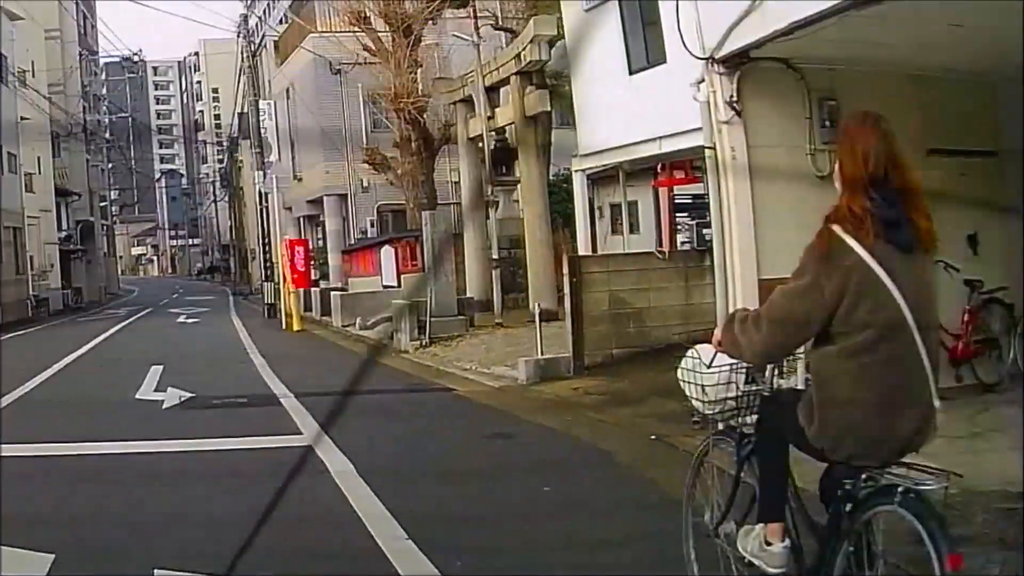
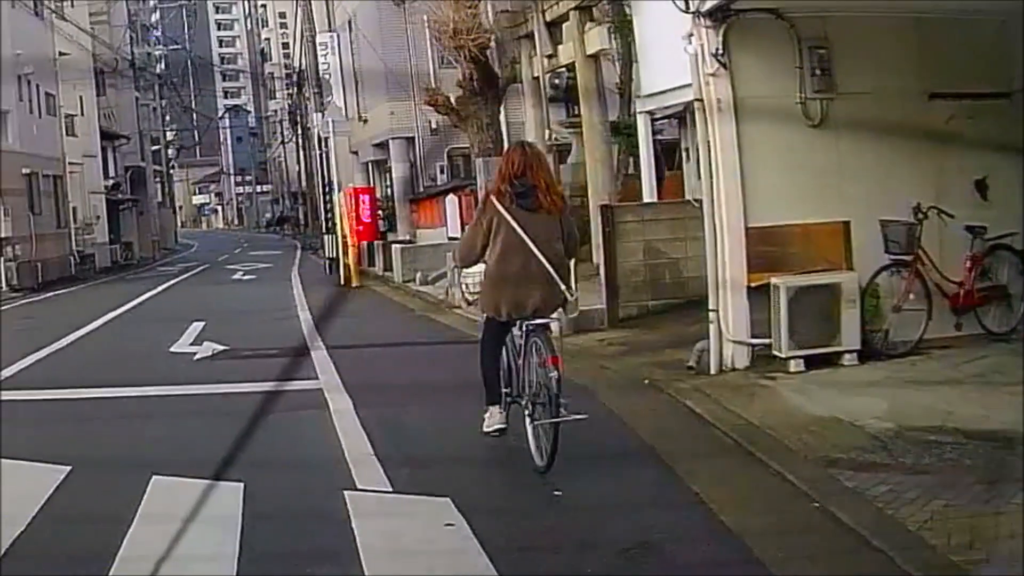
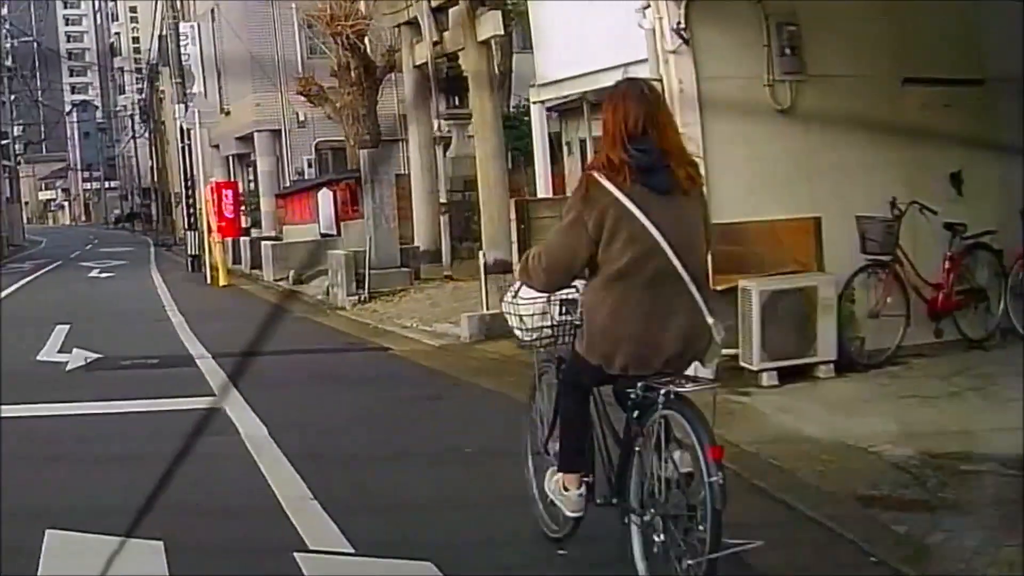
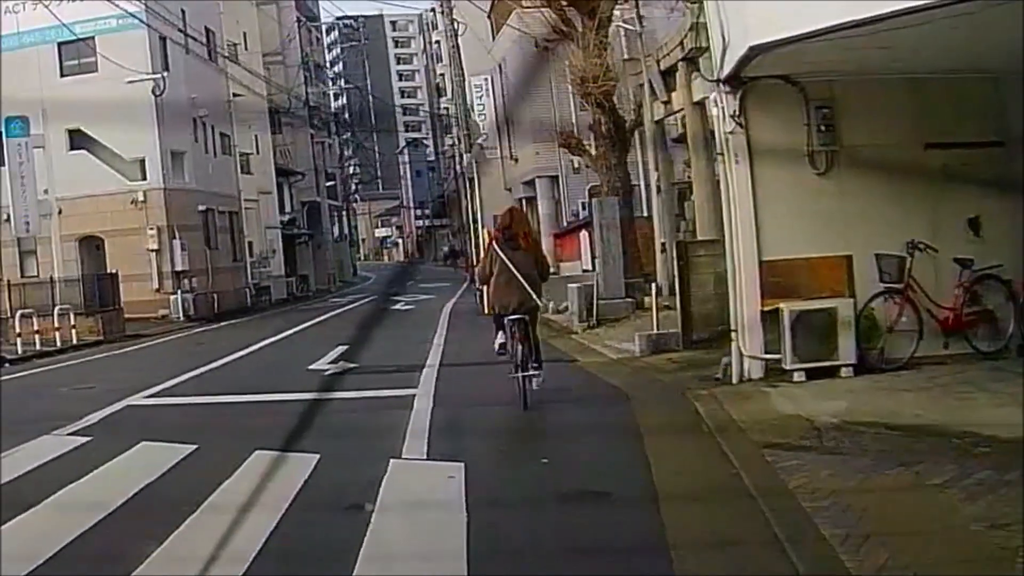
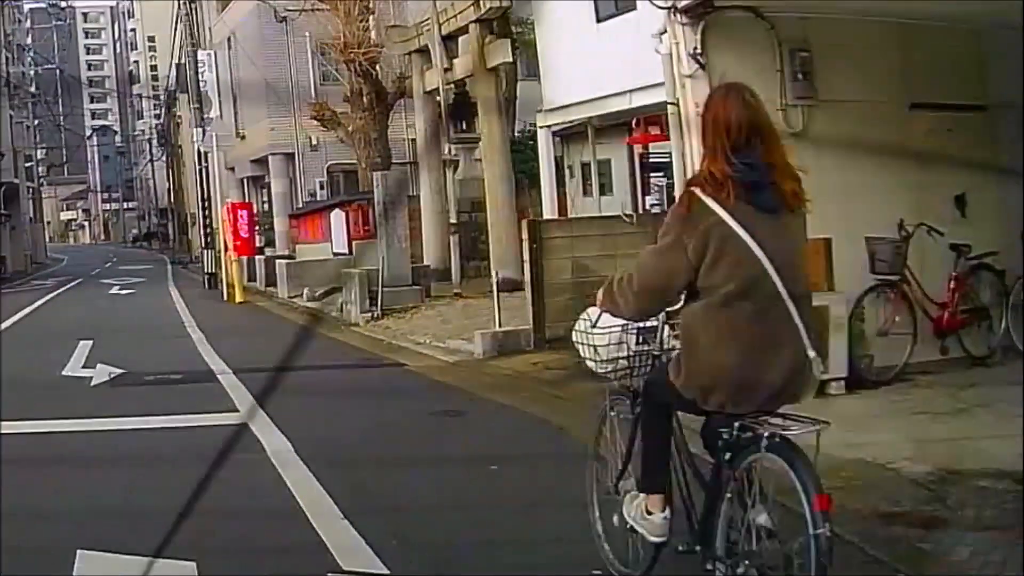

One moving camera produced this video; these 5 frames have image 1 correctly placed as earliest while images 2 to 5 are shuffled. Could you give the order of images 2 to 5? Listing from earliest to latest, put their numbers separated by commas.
5, 3, 2, 4
